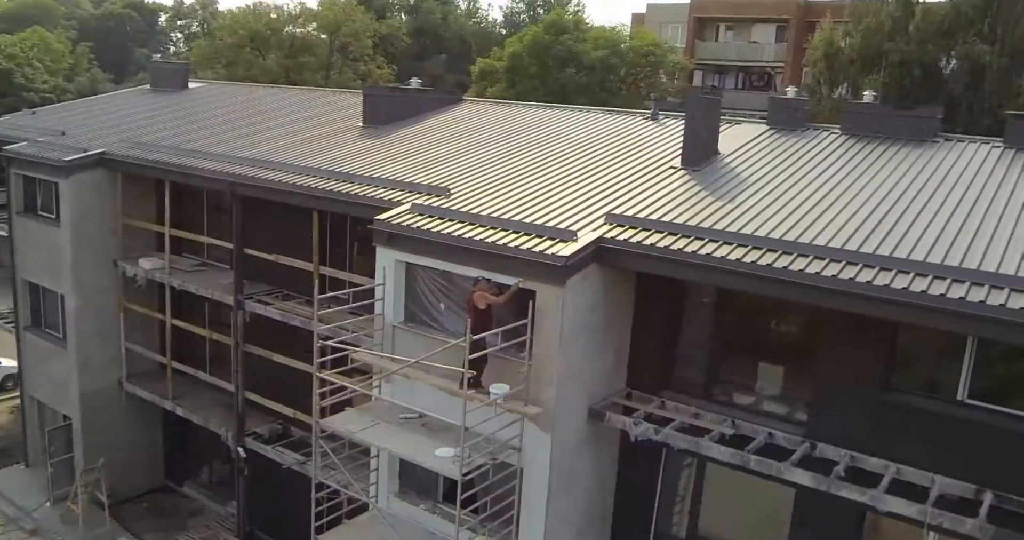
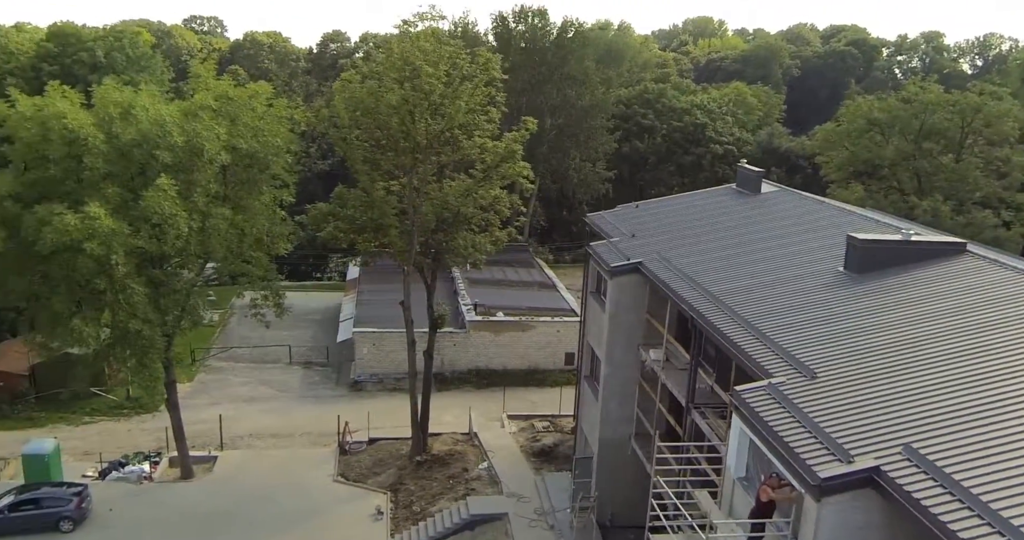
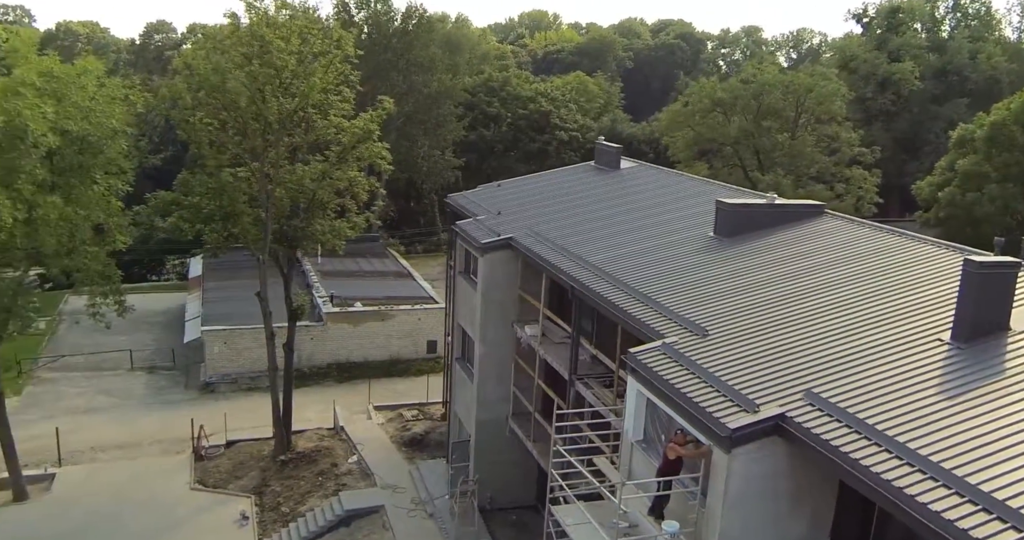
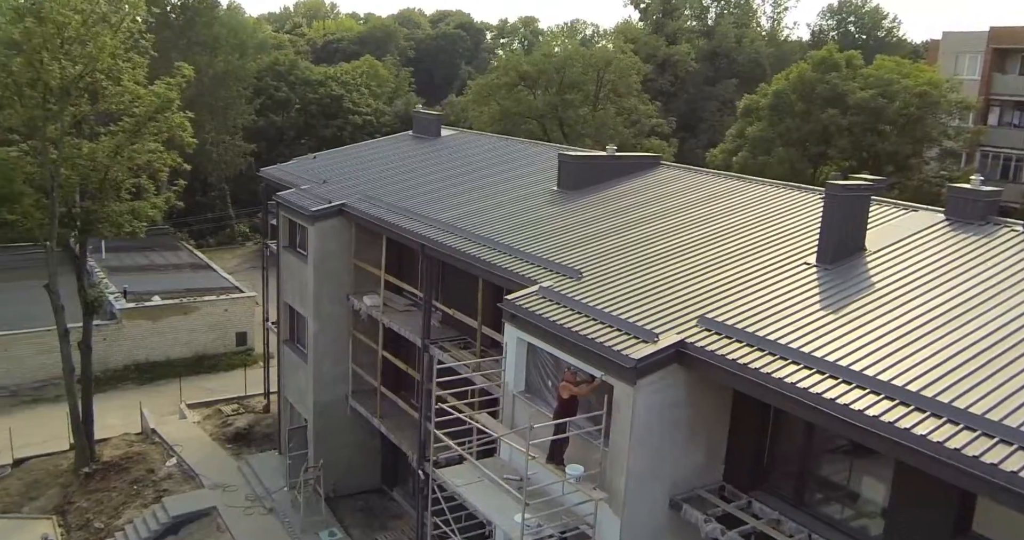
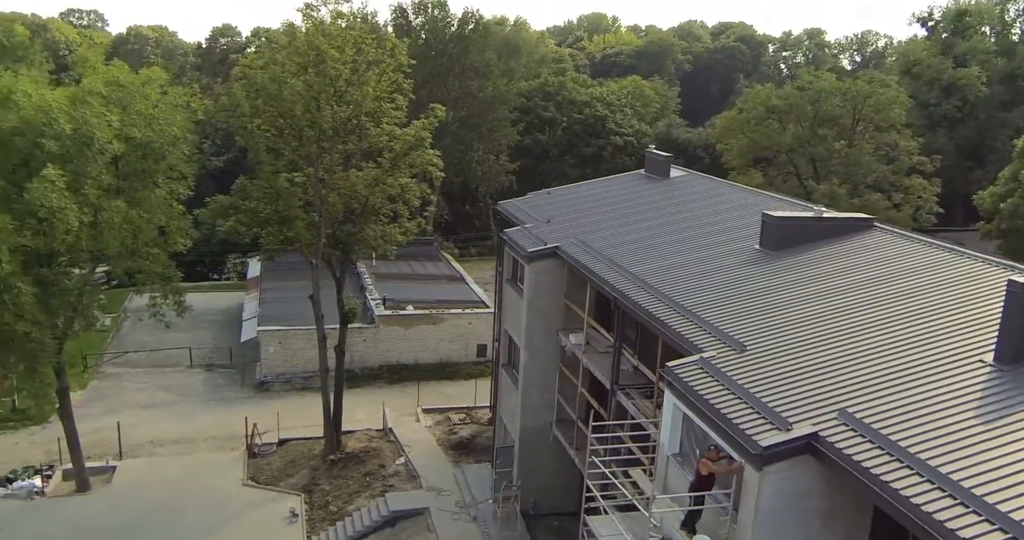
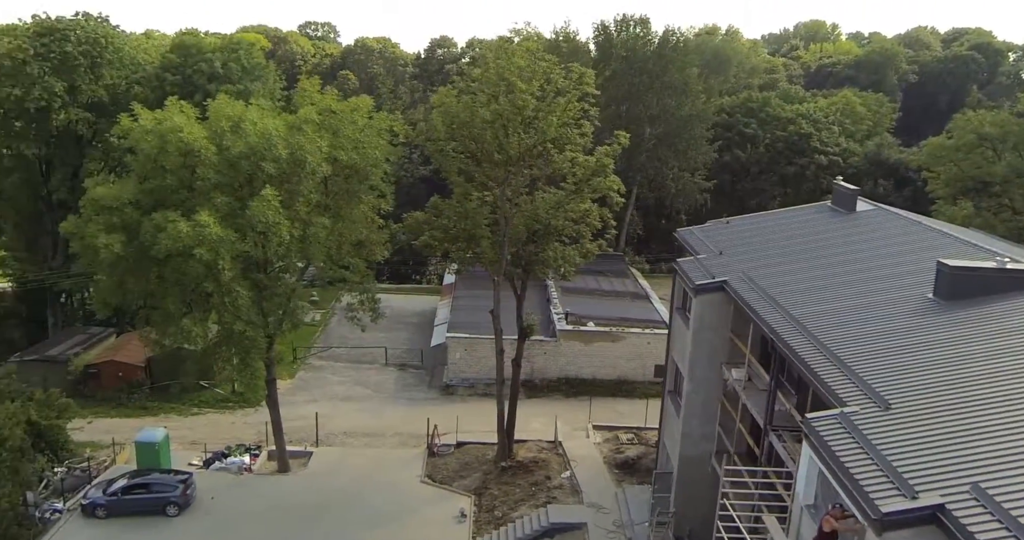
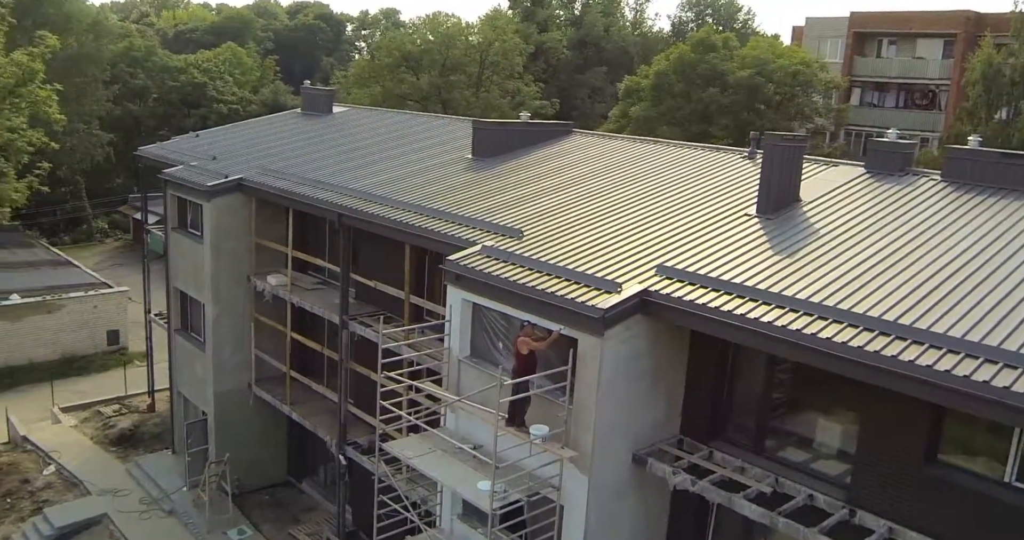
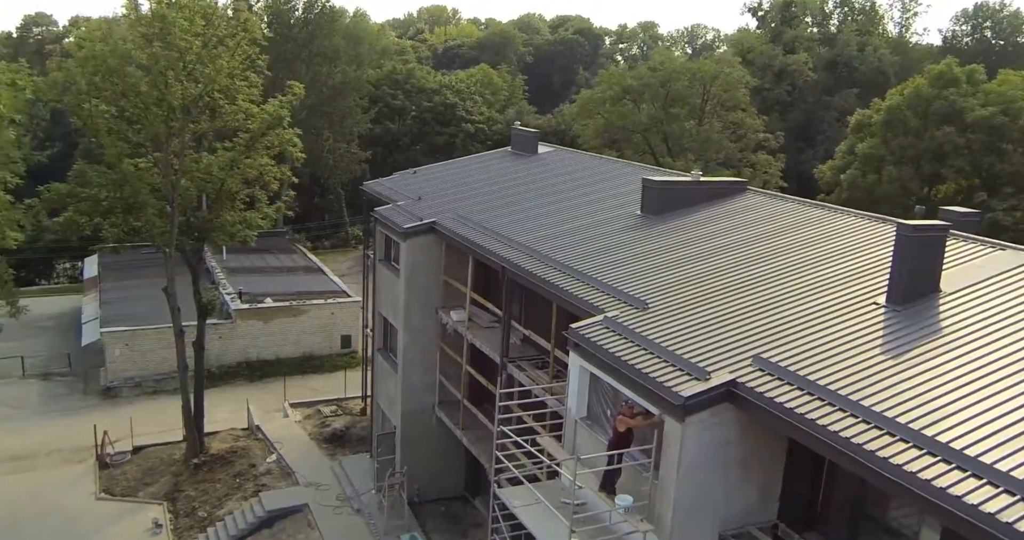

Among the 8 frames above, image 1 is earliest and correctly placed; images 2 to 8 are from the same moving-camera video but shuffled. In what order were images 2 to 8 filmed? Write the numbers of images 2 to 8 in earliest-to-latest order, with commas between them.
7, 4, 8, 3, 5, 2, 6
